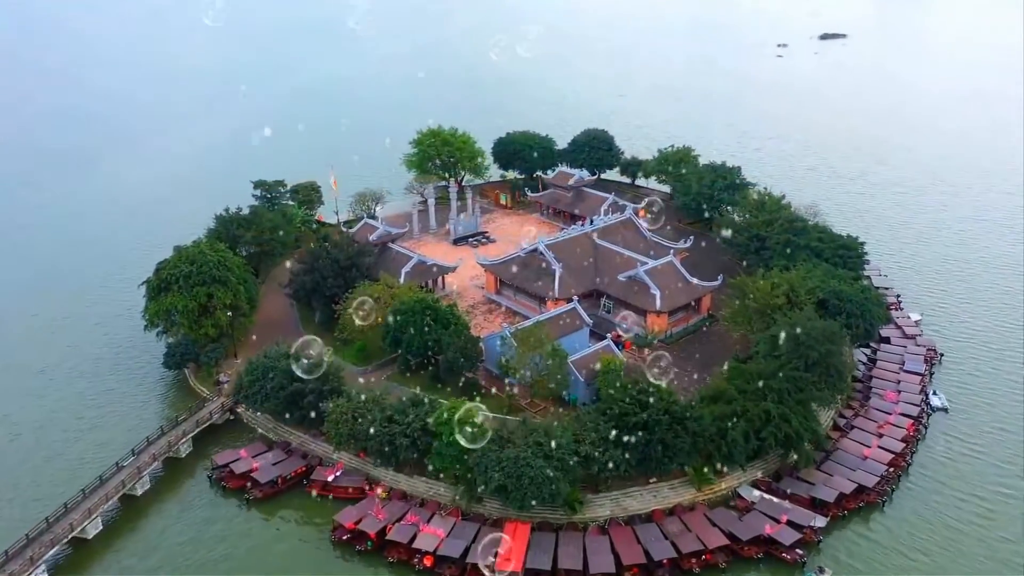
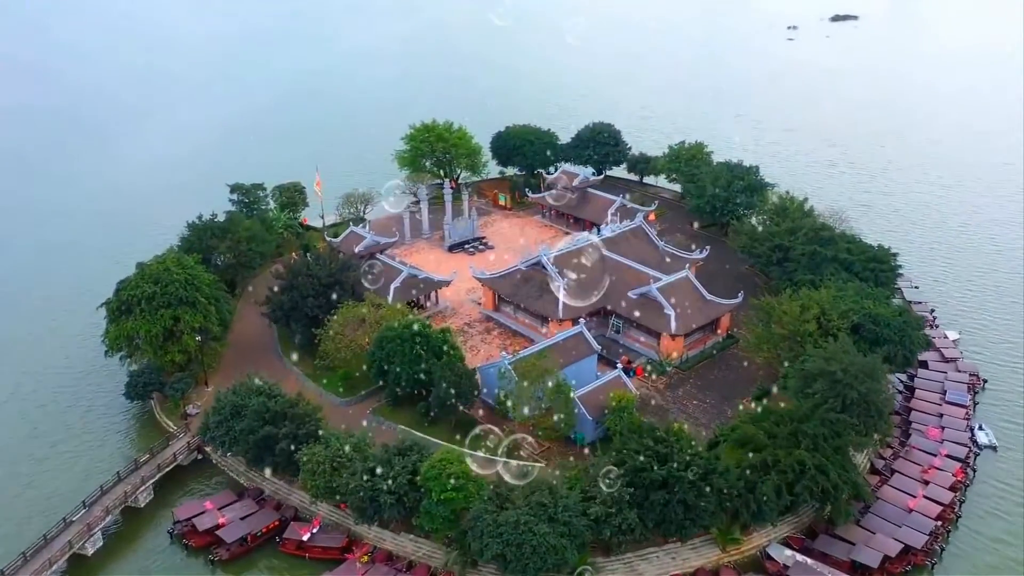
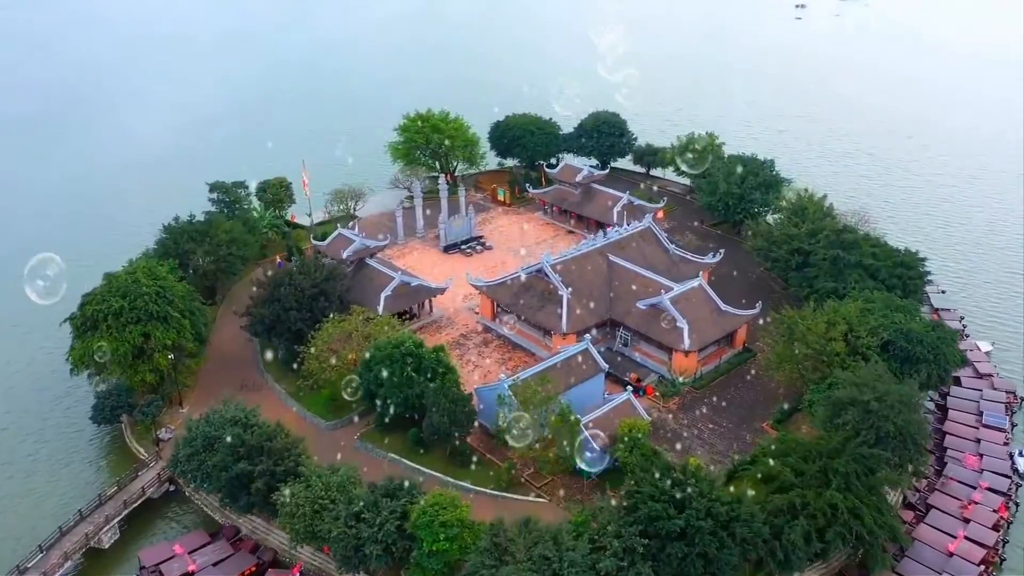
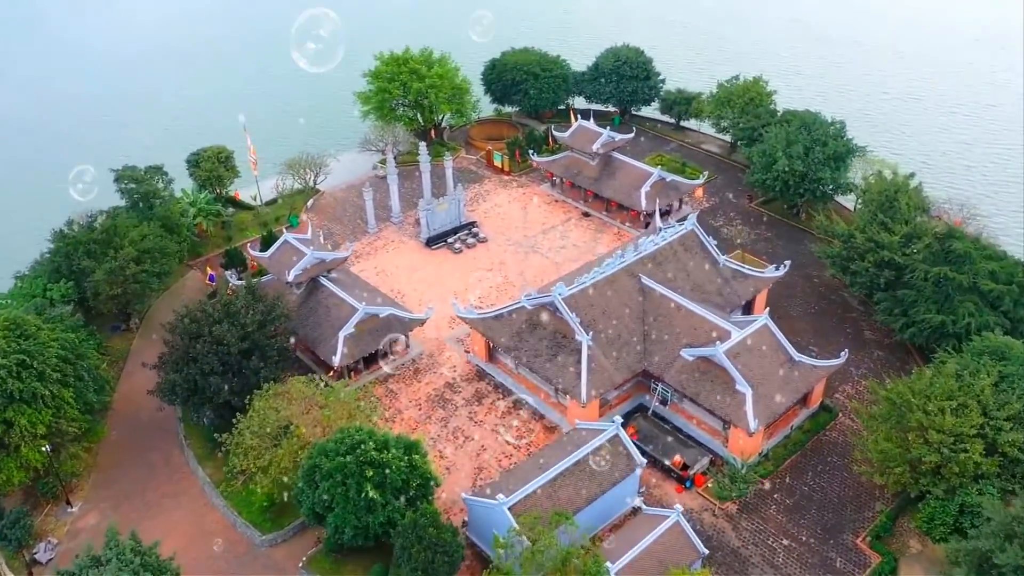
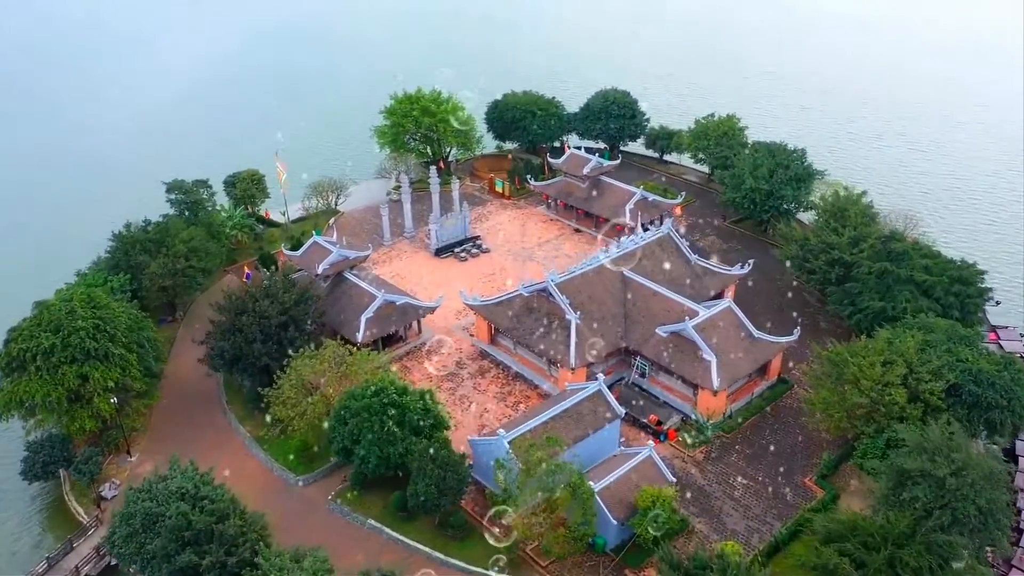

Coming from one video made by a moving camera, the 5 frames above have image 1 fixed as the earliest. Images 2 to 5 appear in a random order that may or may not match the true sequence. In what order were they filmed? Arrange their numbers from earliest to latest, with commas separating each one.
2, 3, 5, 4
